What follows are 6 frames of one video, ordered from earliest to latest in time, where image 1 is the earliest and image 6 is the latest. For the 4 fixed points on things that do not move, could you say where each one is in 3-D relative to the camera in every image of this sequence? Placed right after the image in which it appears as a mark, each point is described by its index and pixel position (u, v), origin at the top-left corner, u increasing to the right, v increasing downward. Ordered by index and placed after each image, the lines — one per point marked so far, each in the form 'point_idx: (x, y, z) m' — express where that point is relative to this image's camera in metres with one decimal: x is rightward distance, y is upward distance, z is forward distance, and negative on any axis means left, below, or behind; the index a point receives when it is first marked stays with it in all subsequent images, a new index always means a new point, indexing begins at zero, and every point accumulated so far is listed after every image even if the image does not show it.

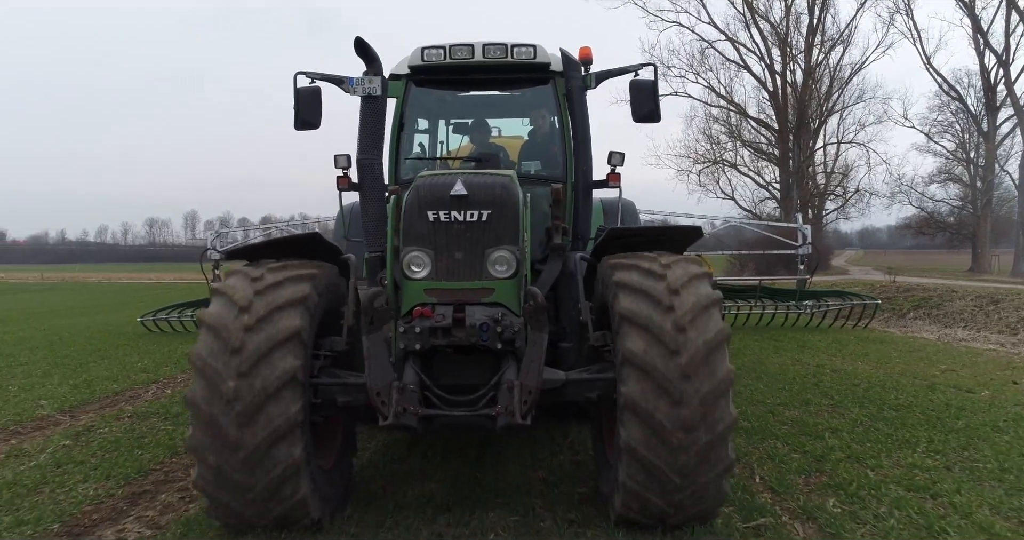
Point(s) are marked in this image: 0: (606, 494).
0: (+0.5, -1.1, +3.2) m
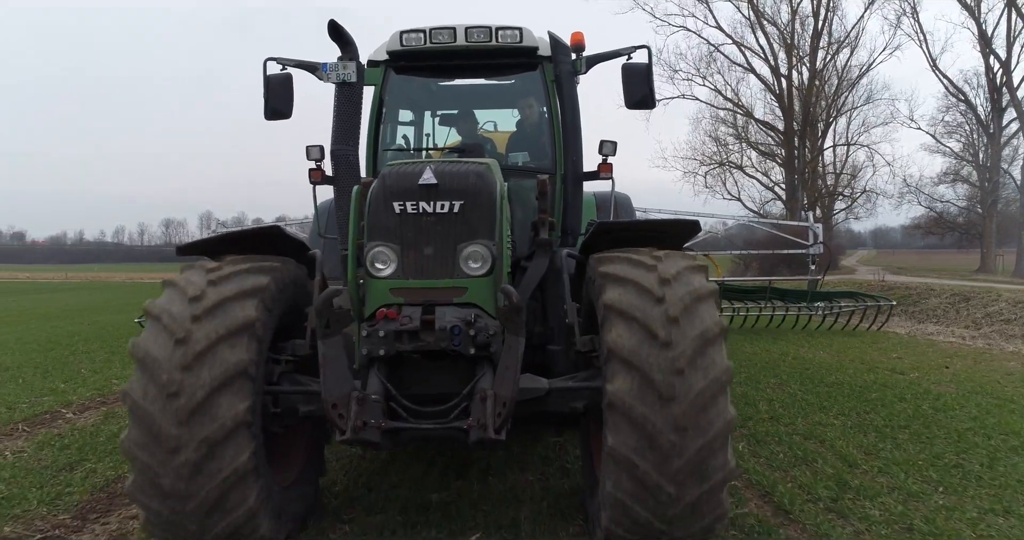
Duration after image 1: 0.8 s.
0: (+0.4, -1.1, +2.9) m
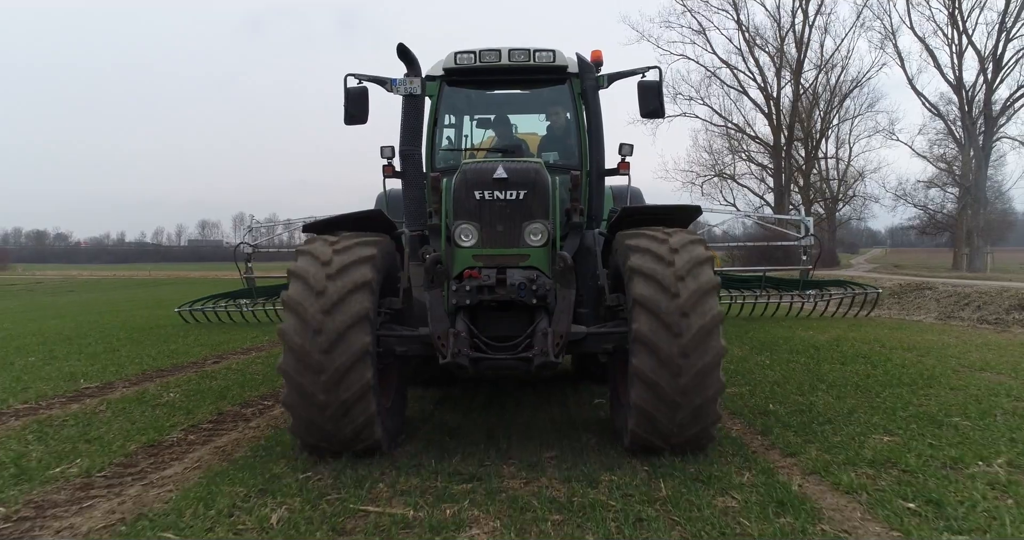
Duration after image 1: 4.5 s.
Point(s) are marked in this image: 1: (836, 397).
0: (+0.6, -0.9, +3.9) m
1: (+2.5, -1.0, +5.2) m
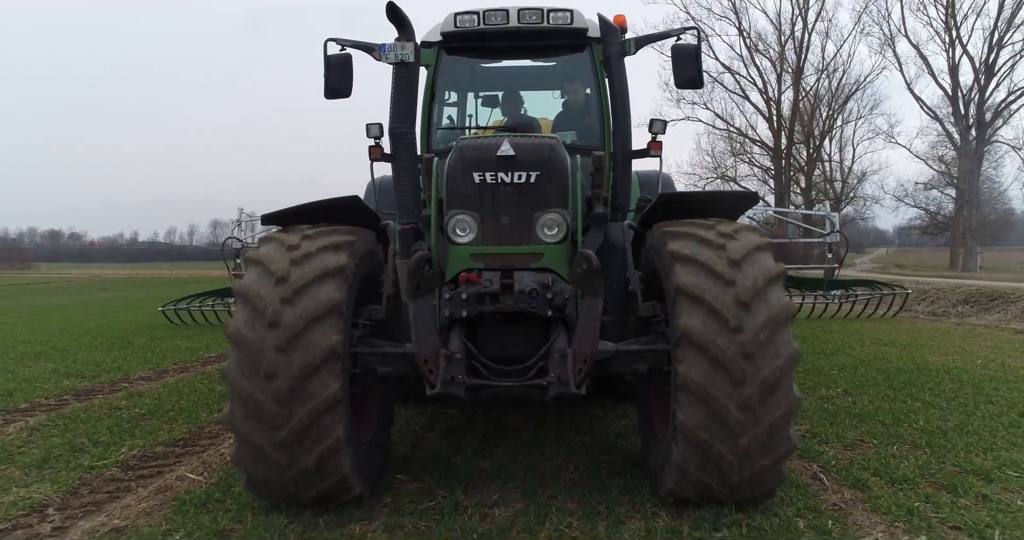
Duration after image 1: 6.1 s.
0: (+0.7, -0.9, +3.1) m
1: (+2.6, -1.0, +4.4) m
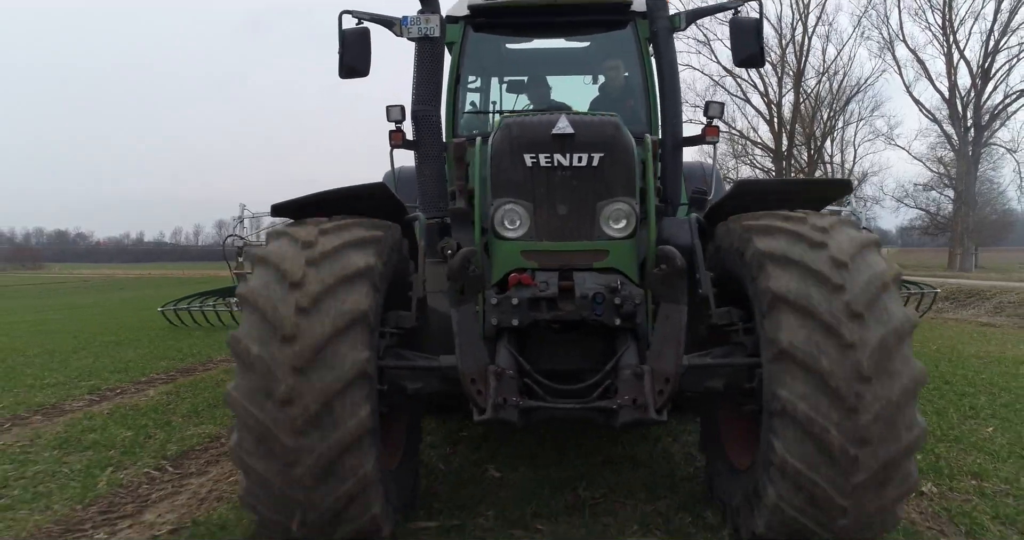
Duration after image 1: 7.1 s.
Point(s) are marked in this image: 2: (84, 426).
0: (+0.9, -0.9, +2.6) m
1: (+2.8, -1.0, +4.0) m
2: (-2.9, -1.1, +4.5) m
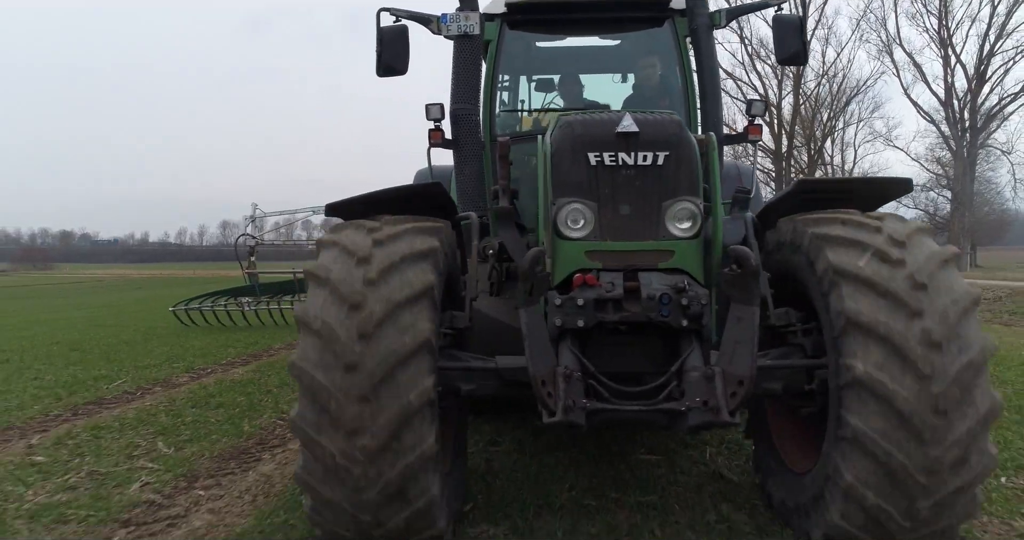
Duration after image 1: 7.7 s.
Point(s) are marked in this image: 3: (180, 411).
0: (+1.1, -0.9, +2.6) m
1: (+3.0, -1.0, +3.9) m
2: (-2.7, -1.1, +4.5) m
3: (-2.4, -1.0, +4.8) m
